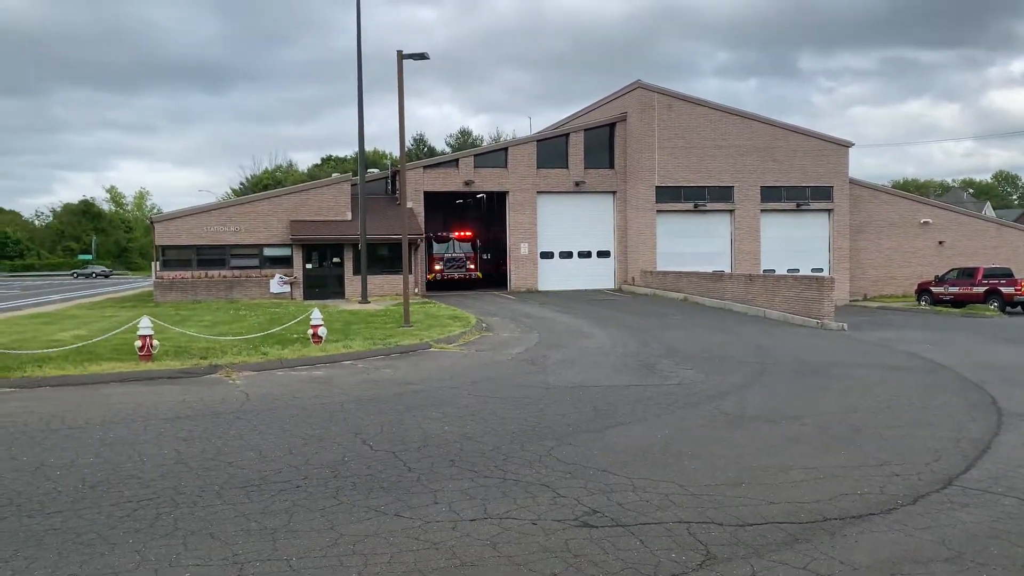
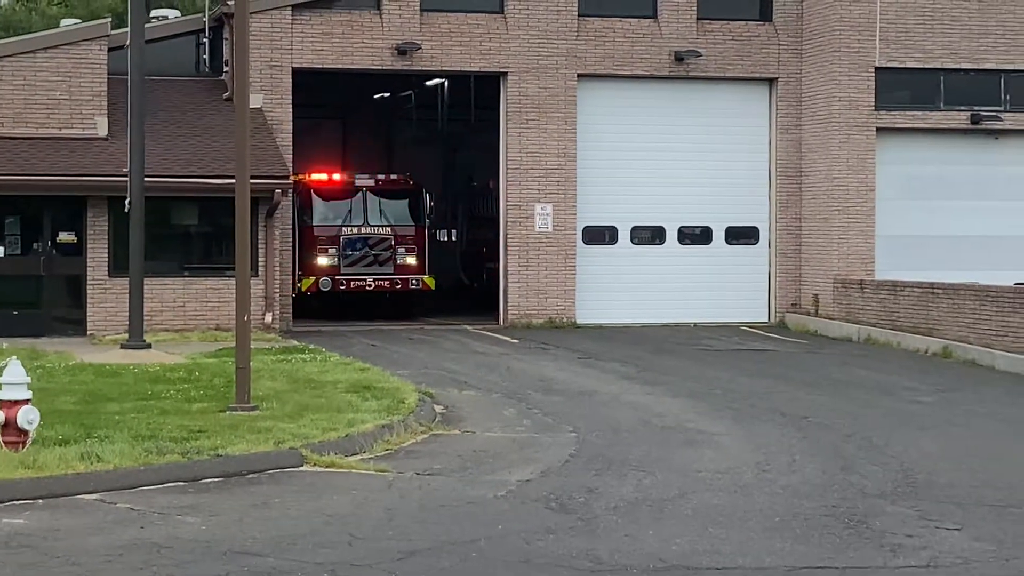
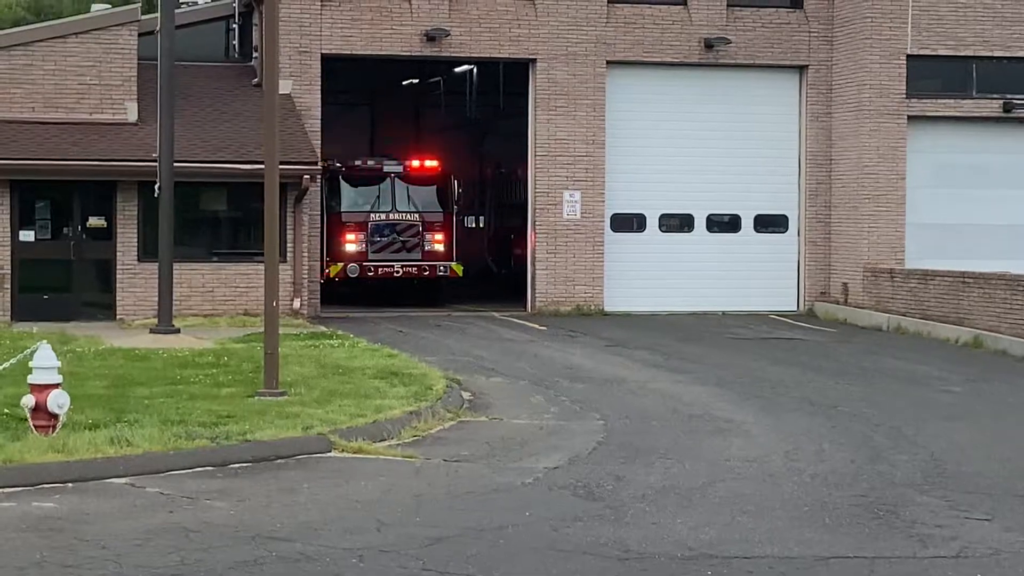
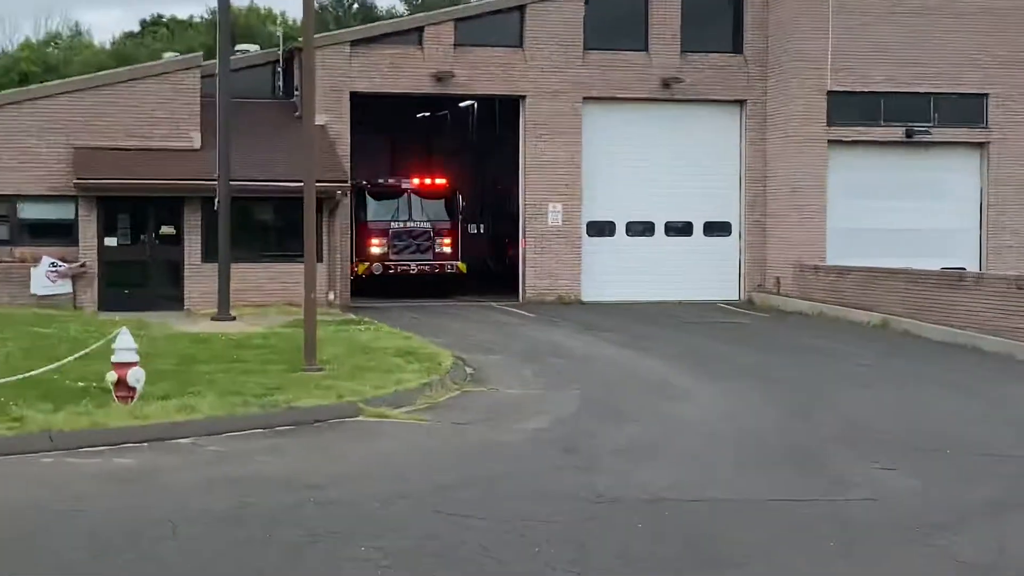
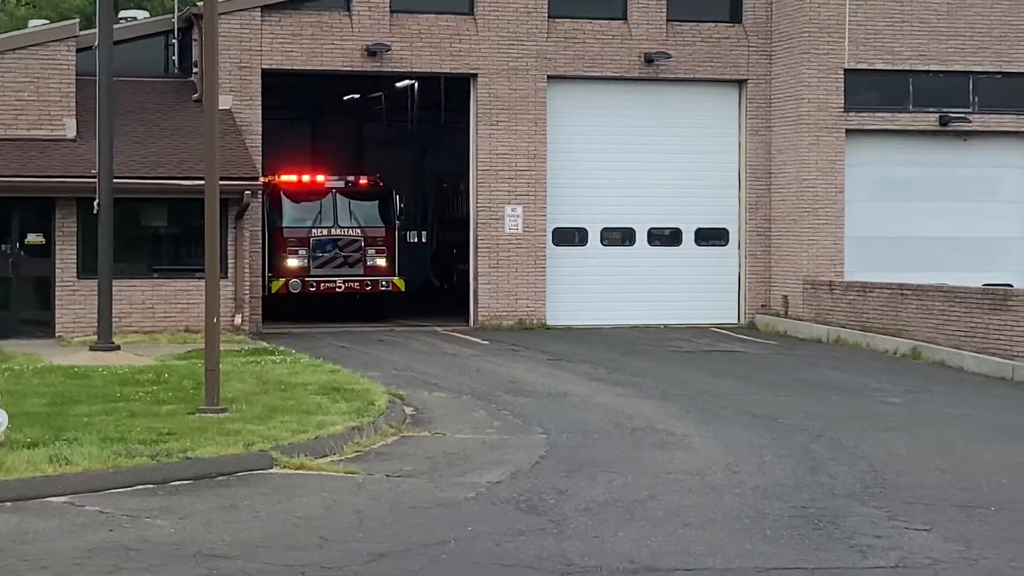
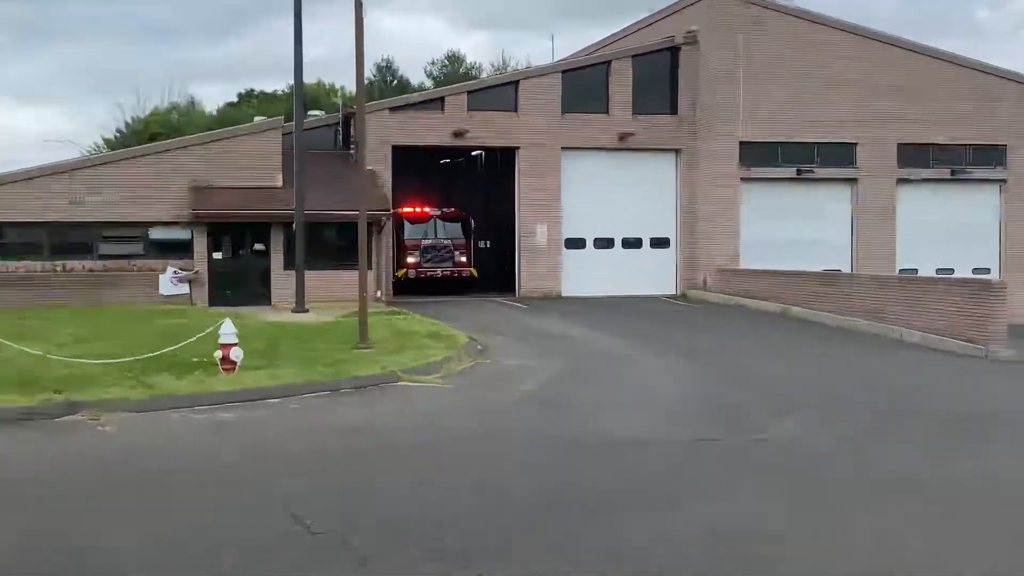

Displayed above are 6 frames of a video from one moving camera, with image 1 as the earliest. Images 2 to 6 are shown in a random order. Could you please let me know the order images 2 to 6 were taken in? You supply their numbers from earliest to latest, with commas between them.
6, 4, 3, 2, 5
